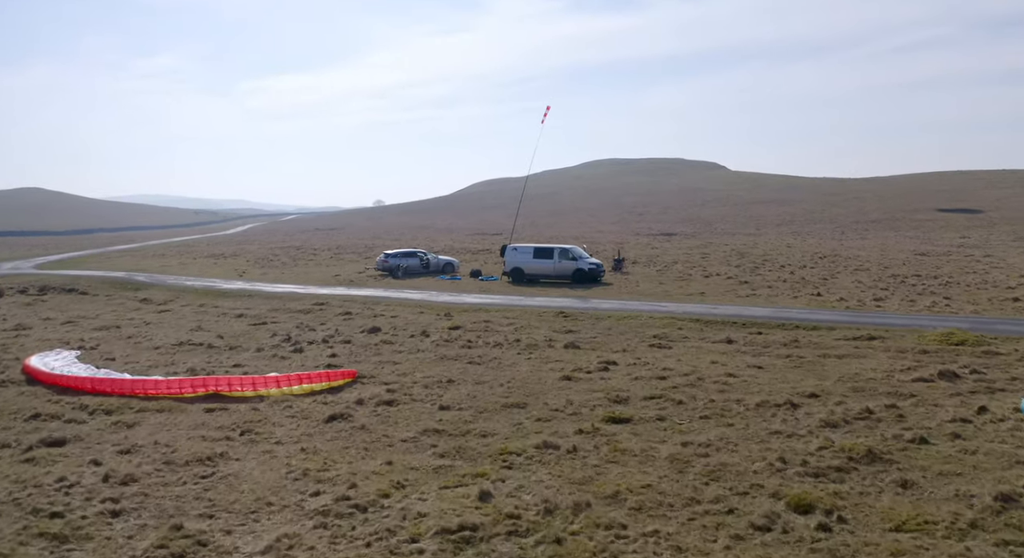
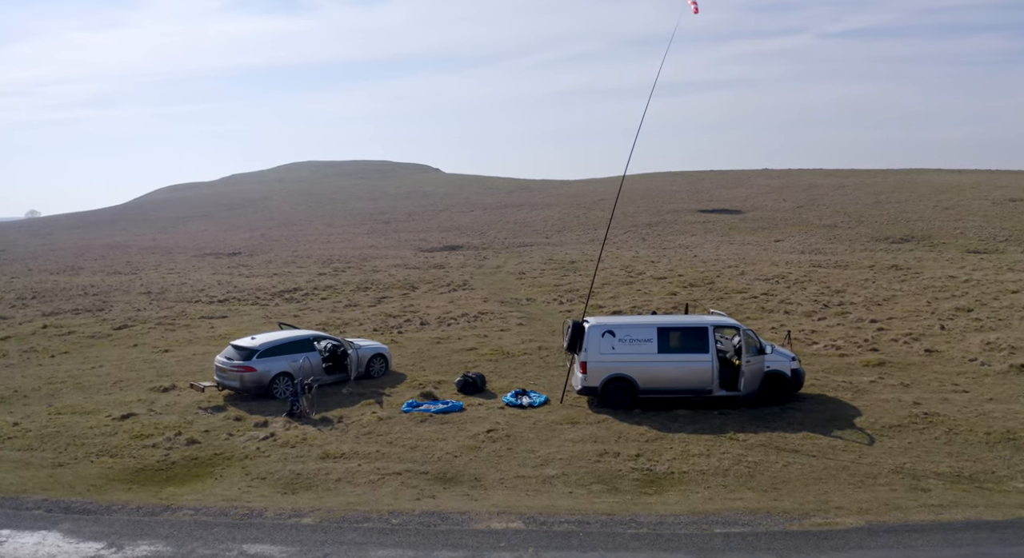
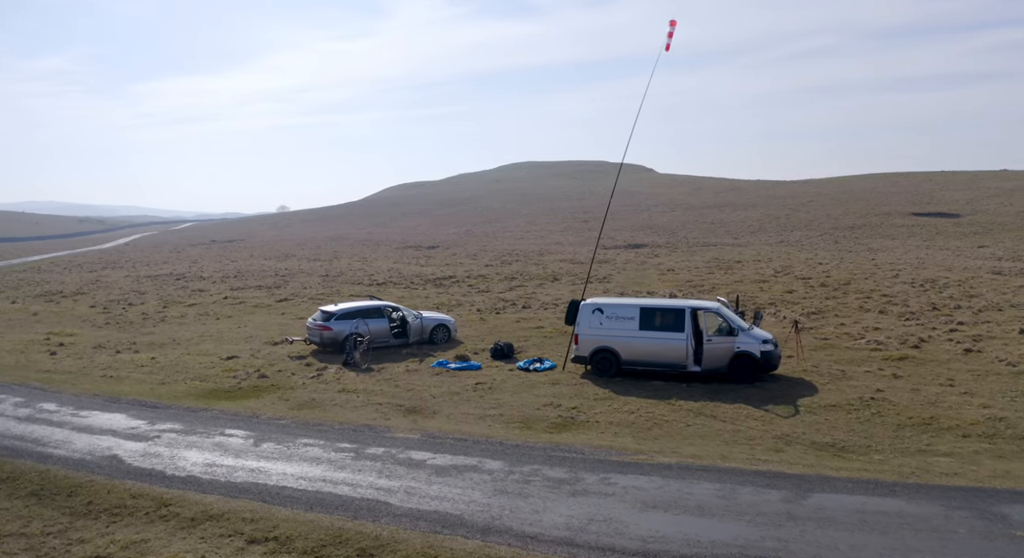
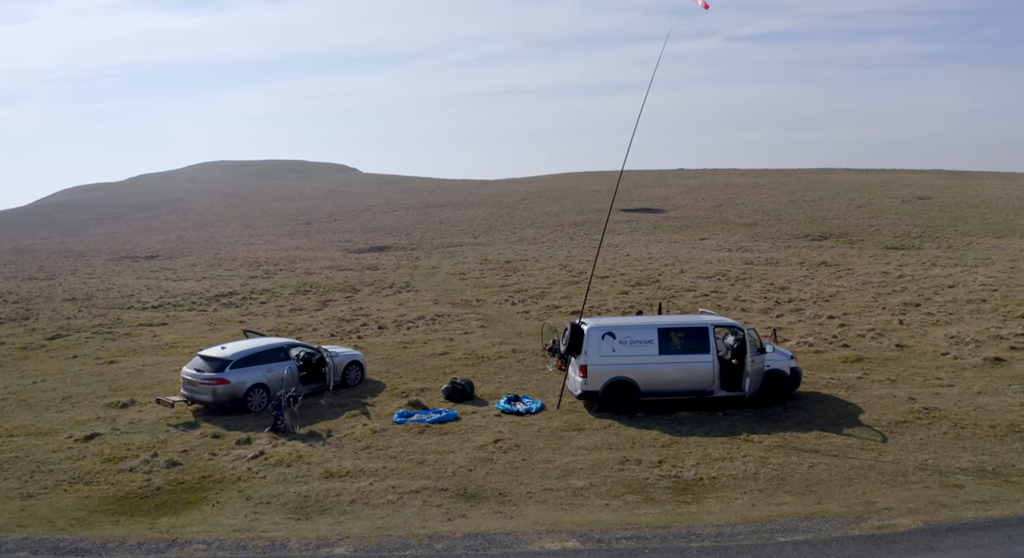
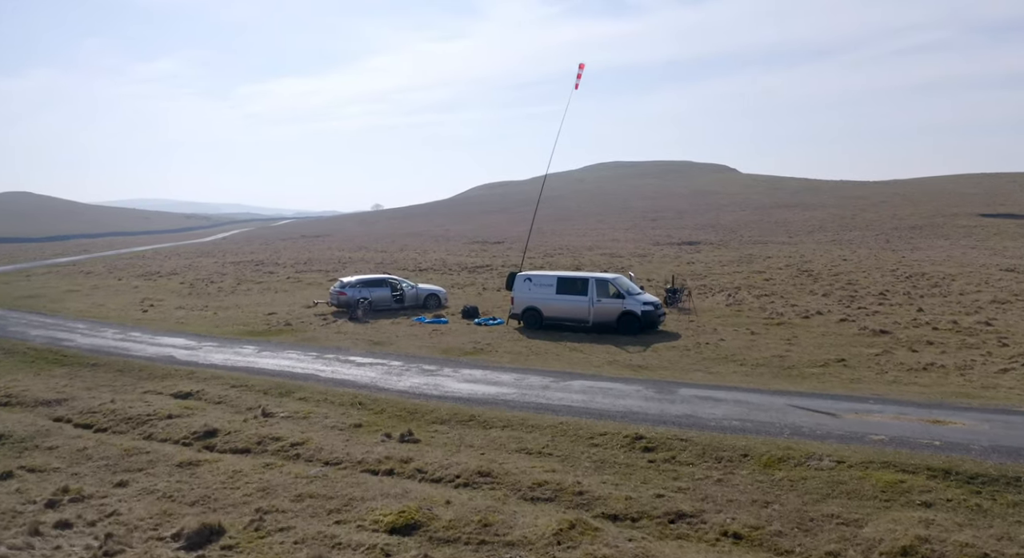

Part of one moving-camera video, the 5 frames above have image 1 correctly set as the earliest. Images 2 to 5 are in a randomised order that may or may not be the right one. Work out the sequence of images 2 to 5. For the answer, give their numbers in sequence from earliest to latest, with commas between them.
5, 3, 2, 4
